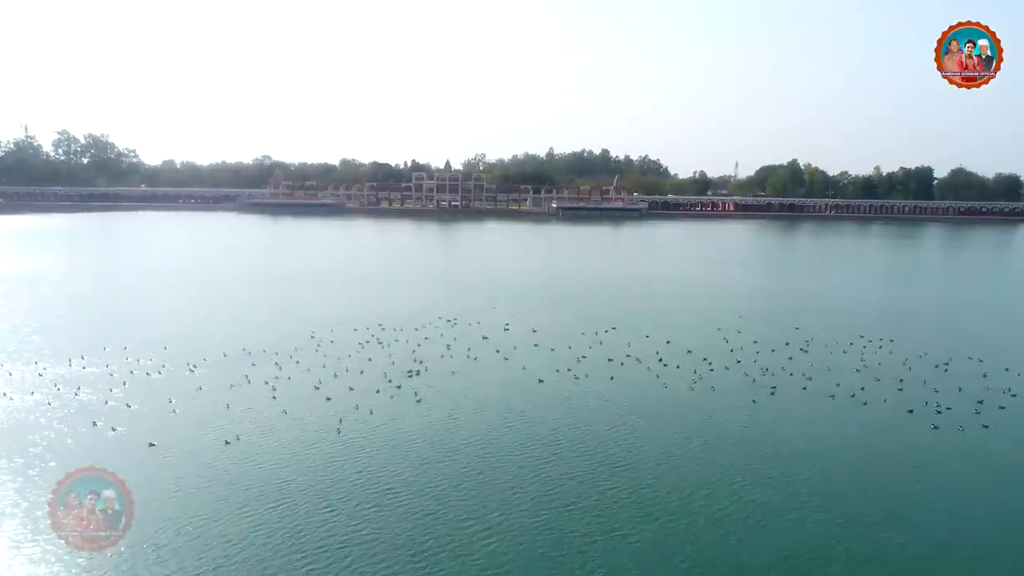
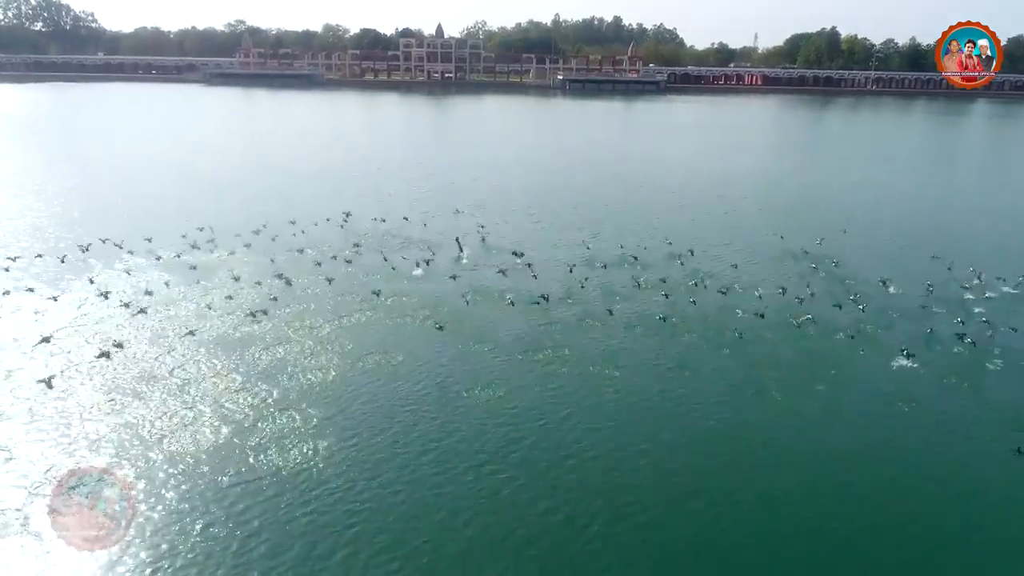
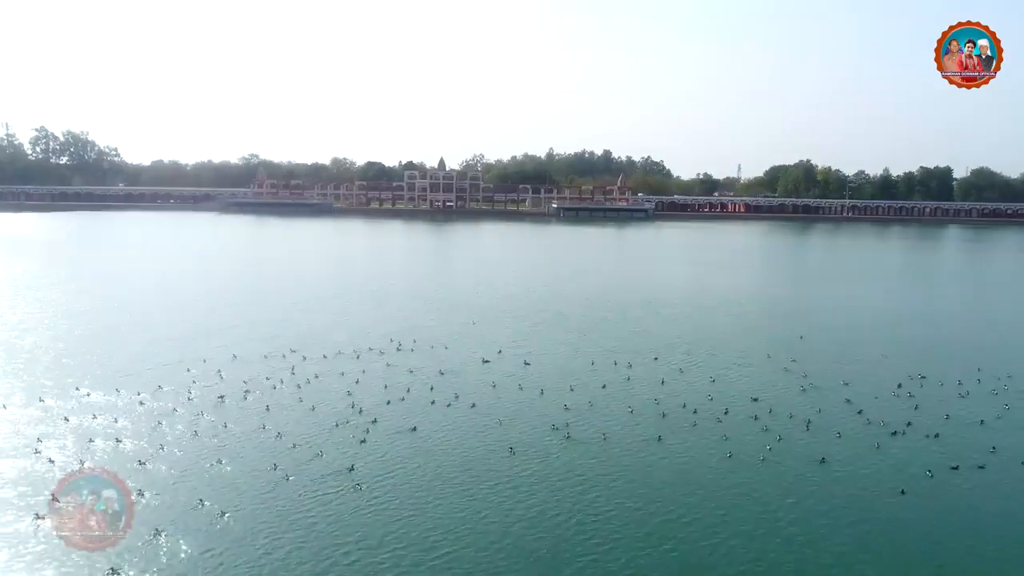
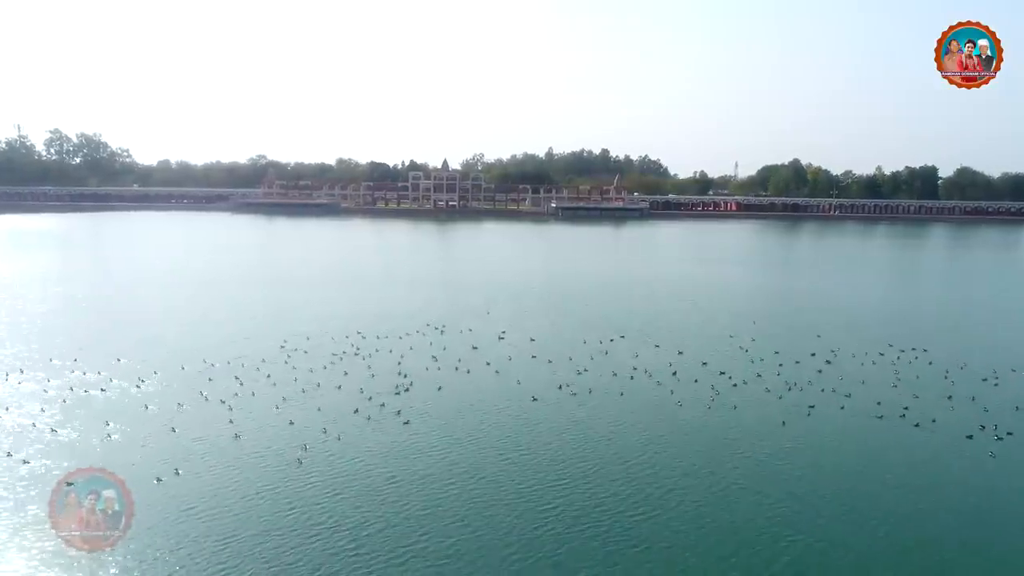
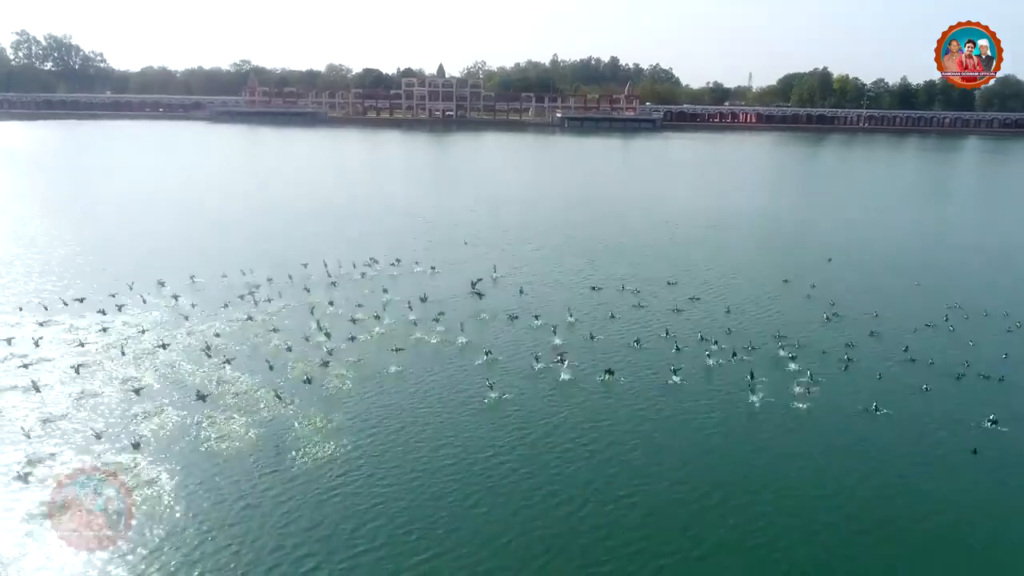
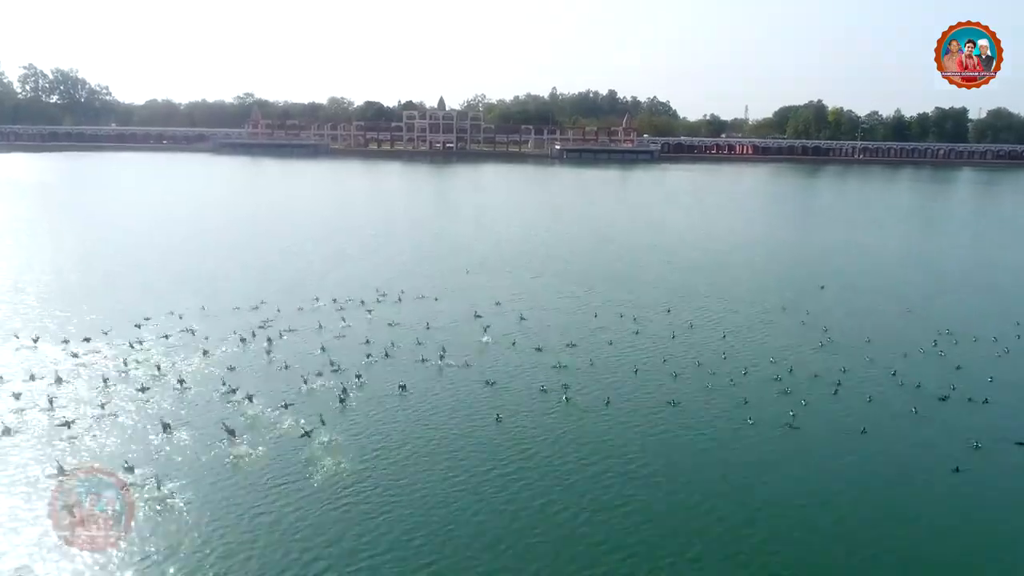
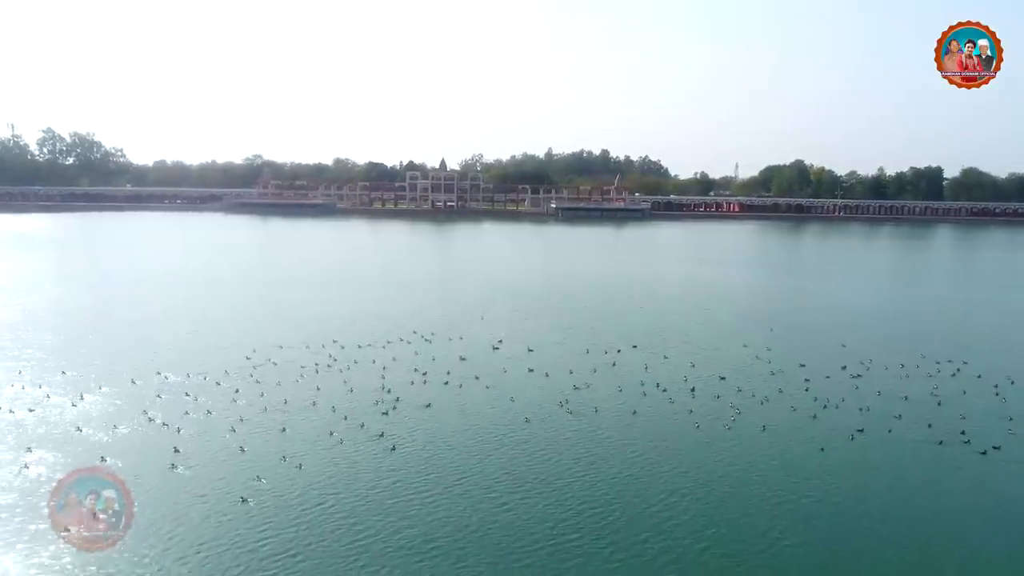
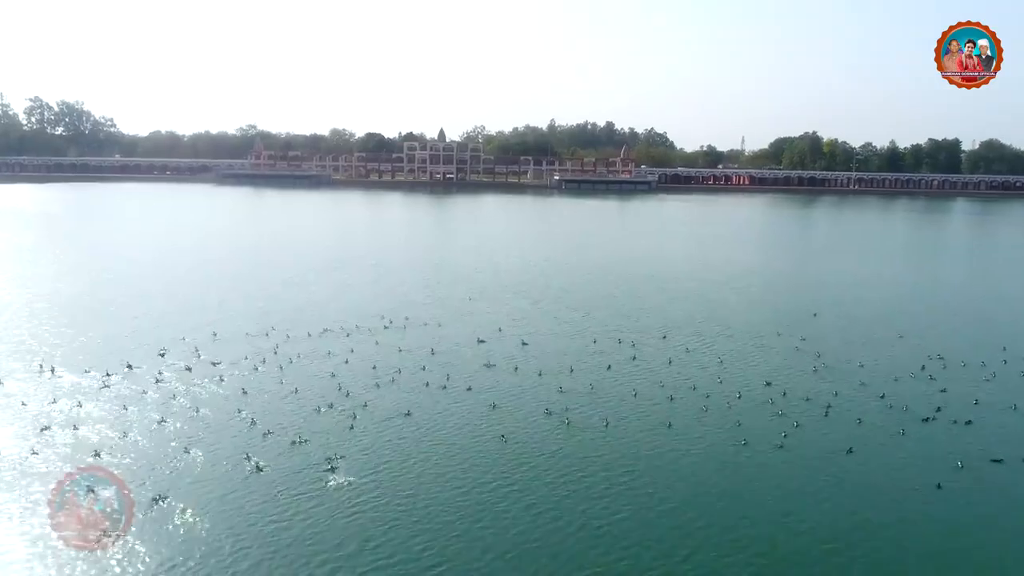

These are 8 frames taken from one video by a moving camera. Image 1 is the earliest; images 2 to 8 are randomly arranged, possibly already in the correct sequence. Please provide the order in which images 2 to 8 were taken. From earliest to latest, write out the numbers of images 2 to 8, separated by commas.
4, 7, 3, 8, 6, 5, 2
